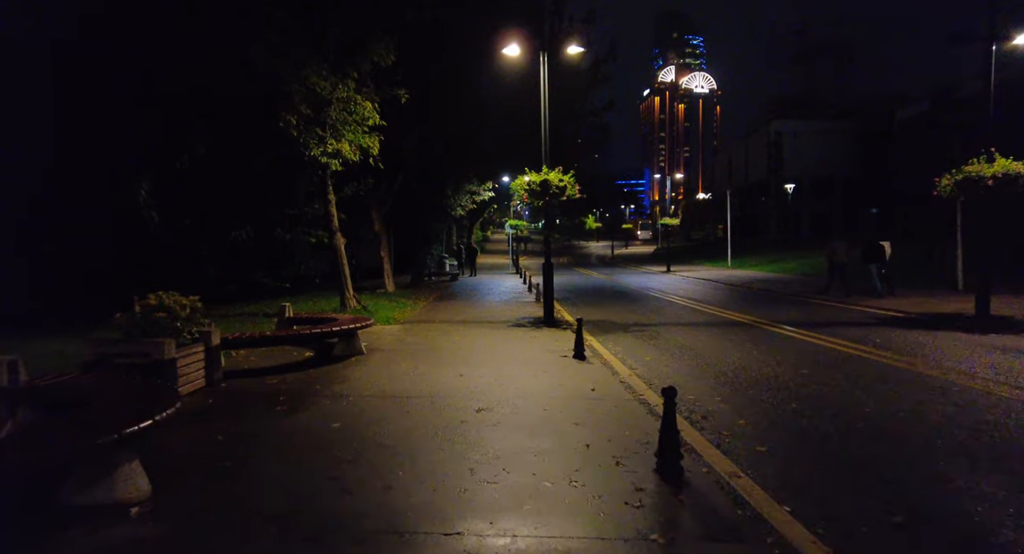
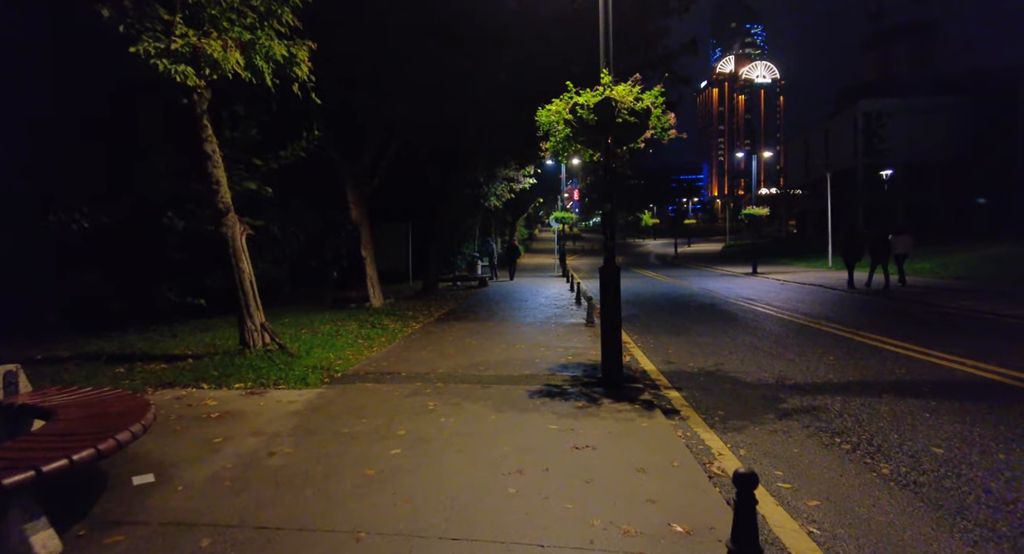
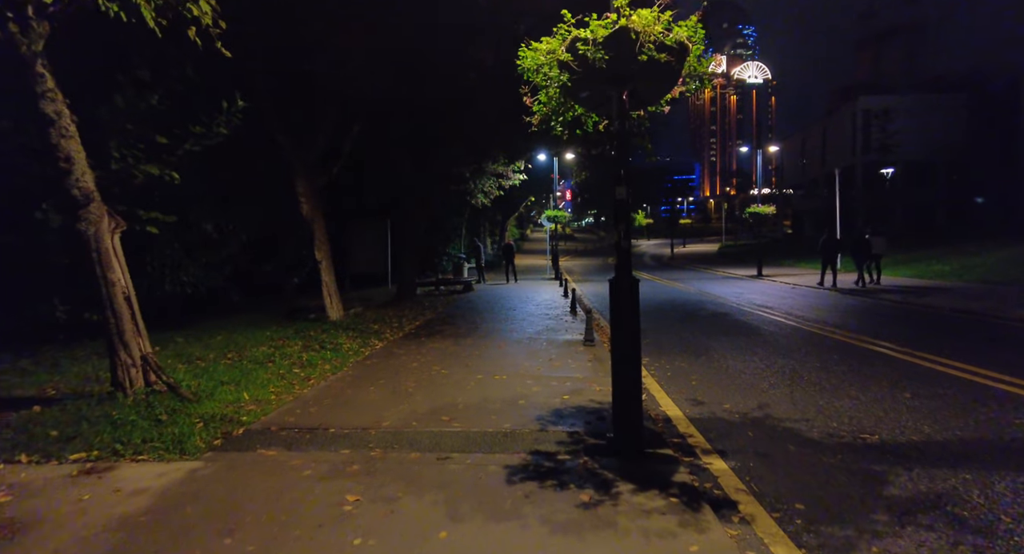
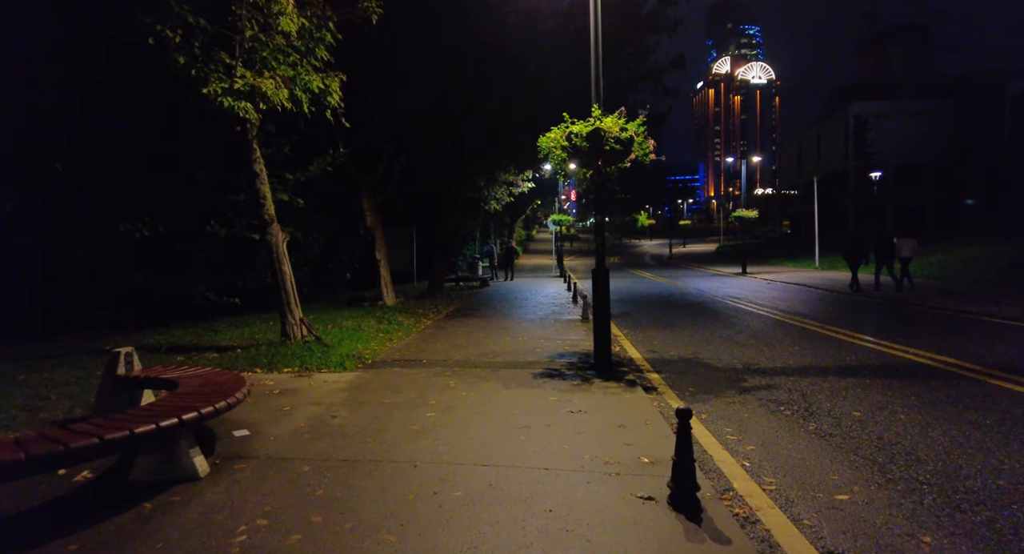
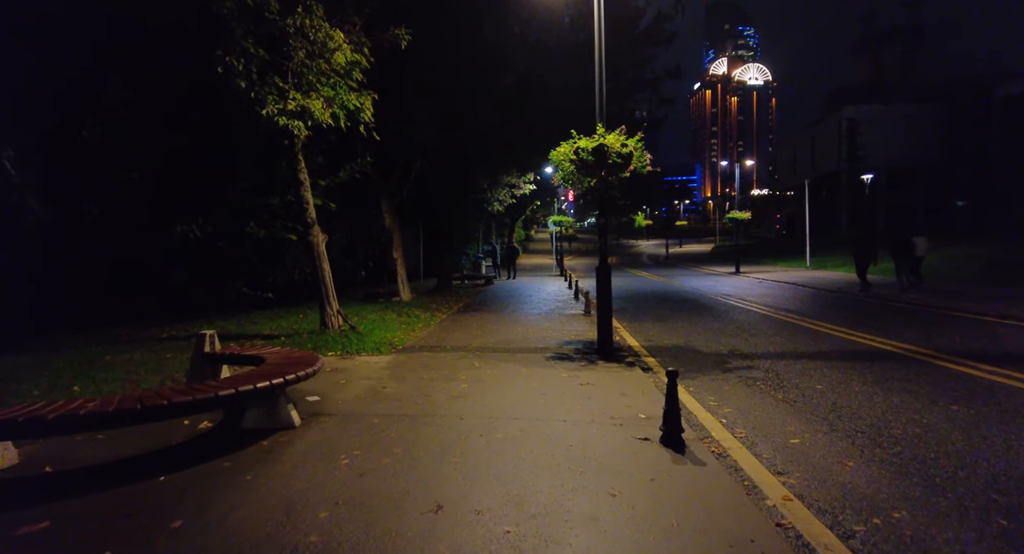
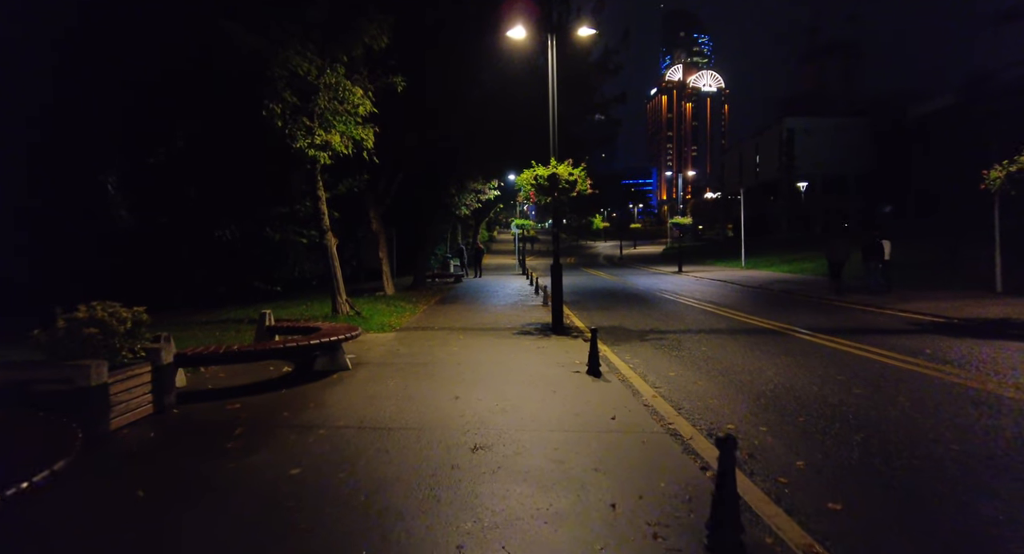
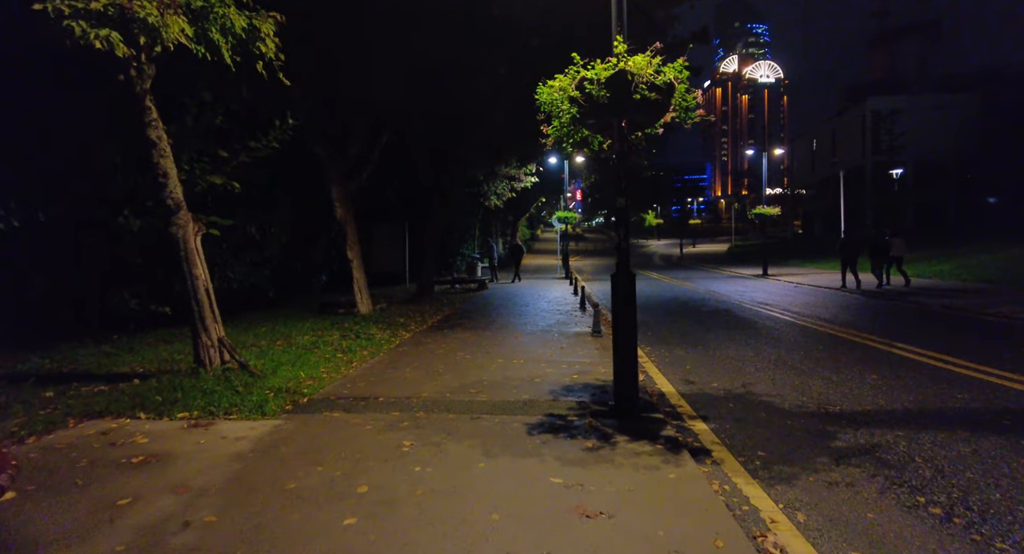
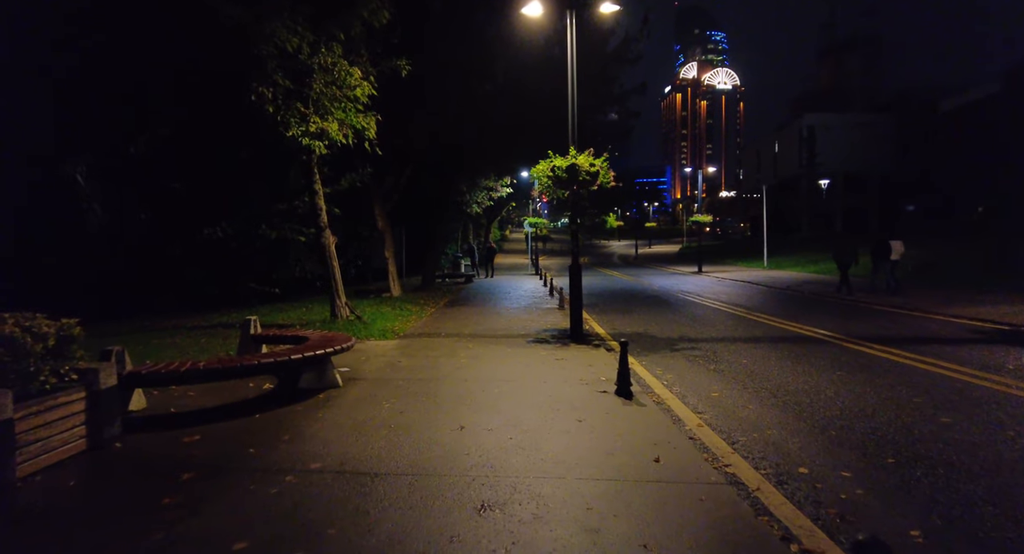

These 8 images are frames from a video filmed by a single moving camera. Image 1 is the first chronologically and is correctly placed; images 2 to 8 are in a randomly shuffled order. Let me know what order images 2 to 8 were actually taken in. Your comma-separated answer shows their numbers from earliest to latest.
6, 8, 5, 4, 2, 7, 3
